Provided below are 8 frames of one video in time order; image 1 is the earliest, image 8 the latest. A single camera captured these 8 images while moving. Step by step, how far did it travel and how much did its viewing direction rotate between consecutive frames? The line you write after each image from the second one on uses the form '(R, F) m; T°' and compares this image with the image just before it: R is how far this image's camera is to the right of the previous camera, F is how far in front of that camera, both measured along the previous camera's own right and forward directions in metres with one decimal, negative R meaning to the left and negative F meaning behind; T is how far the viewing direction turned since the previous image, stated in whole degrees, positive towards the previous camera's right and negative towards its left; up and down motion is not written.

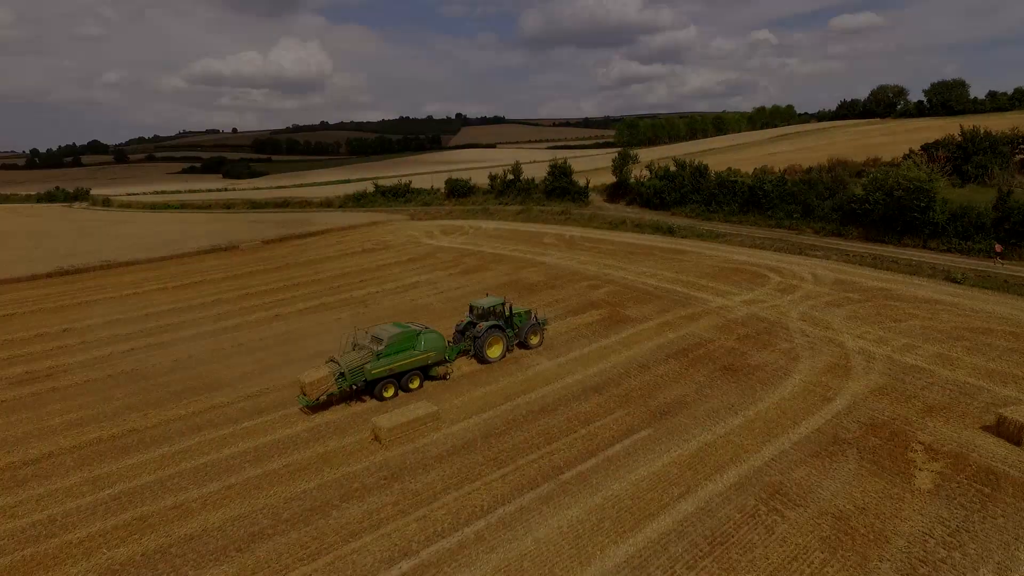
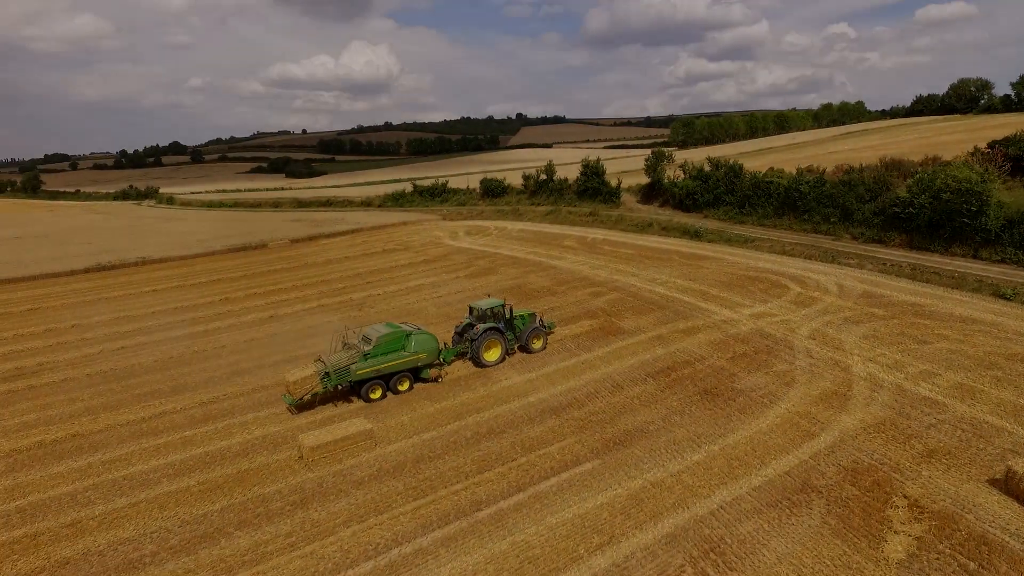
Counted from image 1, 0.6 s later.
(+2.2, +1.2) m; -6°
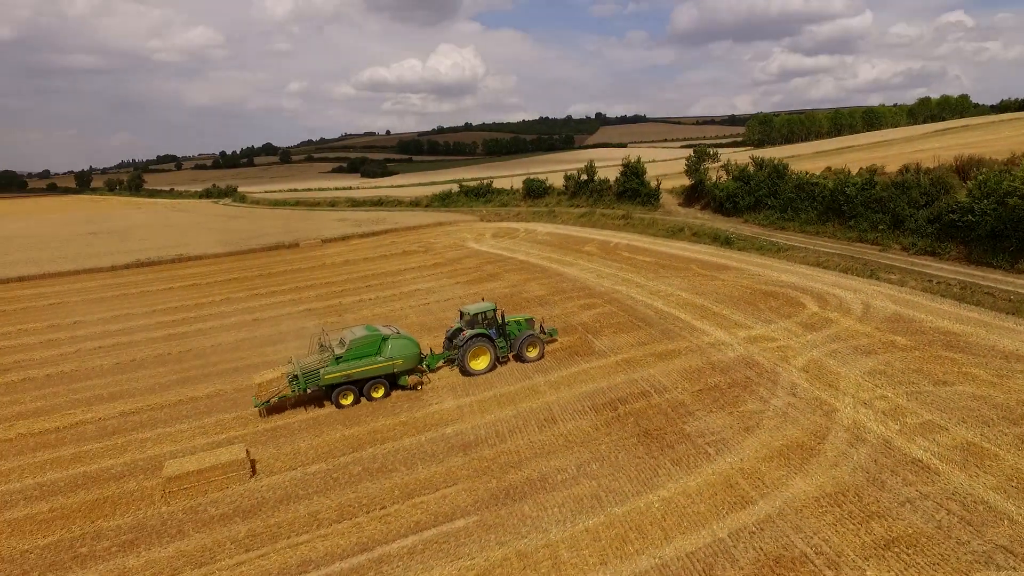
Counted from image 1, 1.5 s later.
(+3.0, +1.8) m; -7°
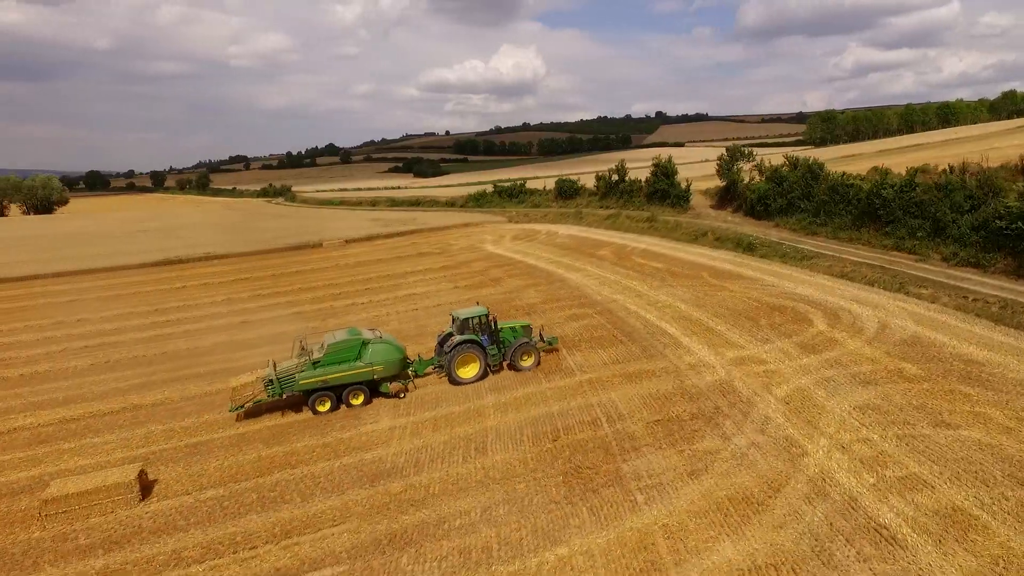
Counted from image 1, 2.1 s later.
(+2.2, +1.3) m; -5°
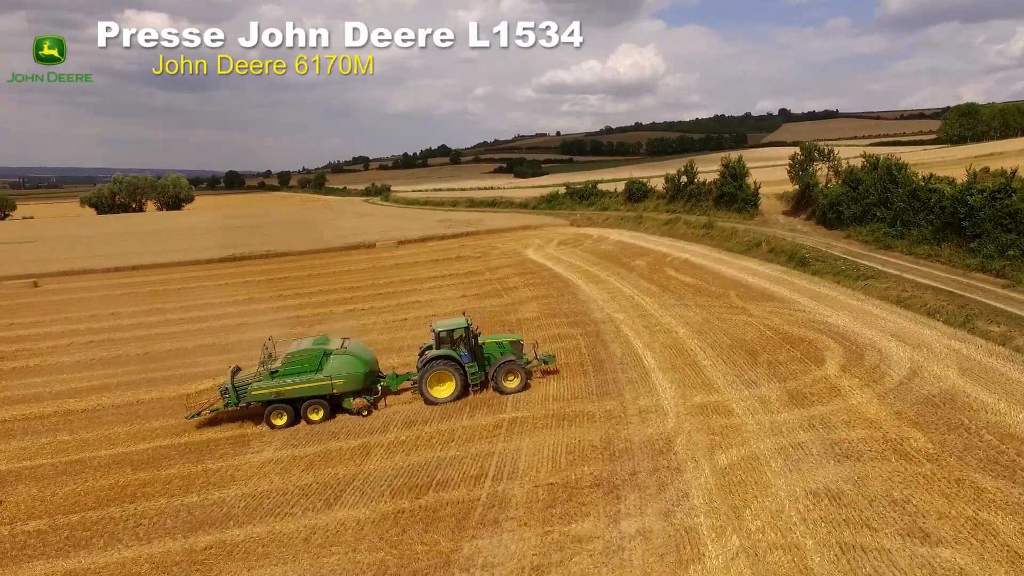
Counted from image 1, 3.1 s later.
(+3.5, +2.2) m; -10°
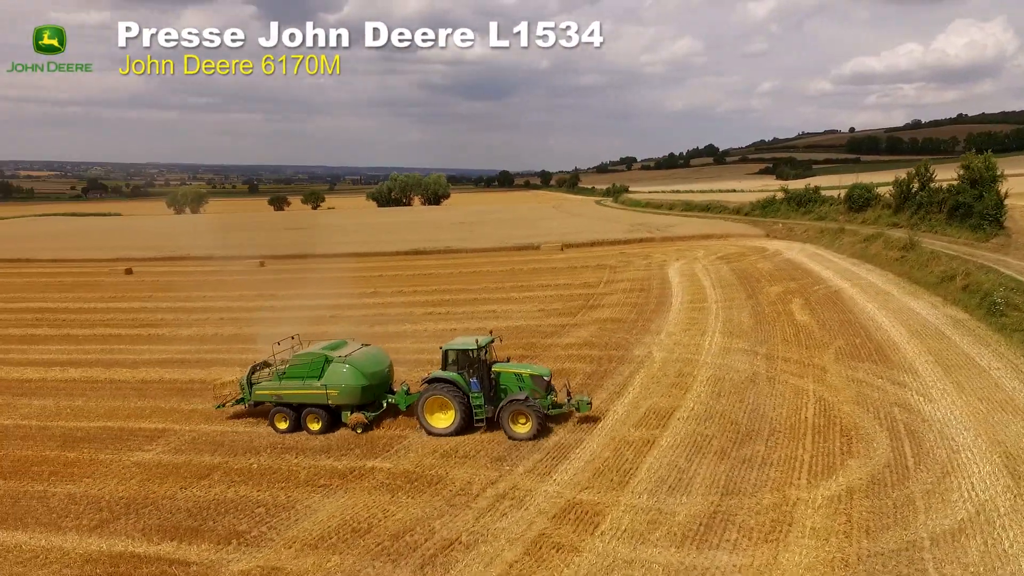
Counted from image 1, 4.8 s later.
(+5.6, +3.5) m; -24°
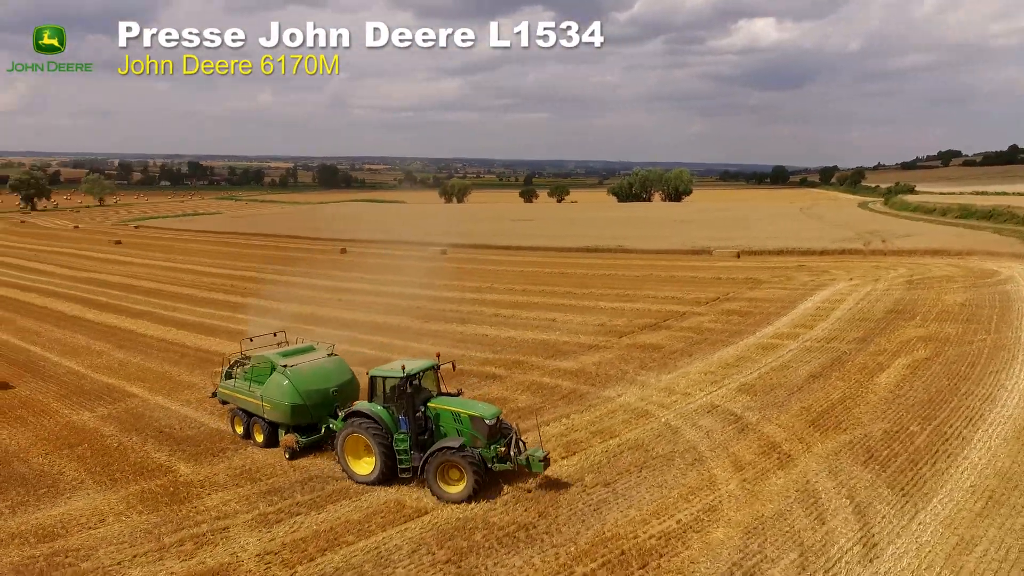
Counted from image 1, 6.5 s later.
(+5.9, +3.2) m; -24°
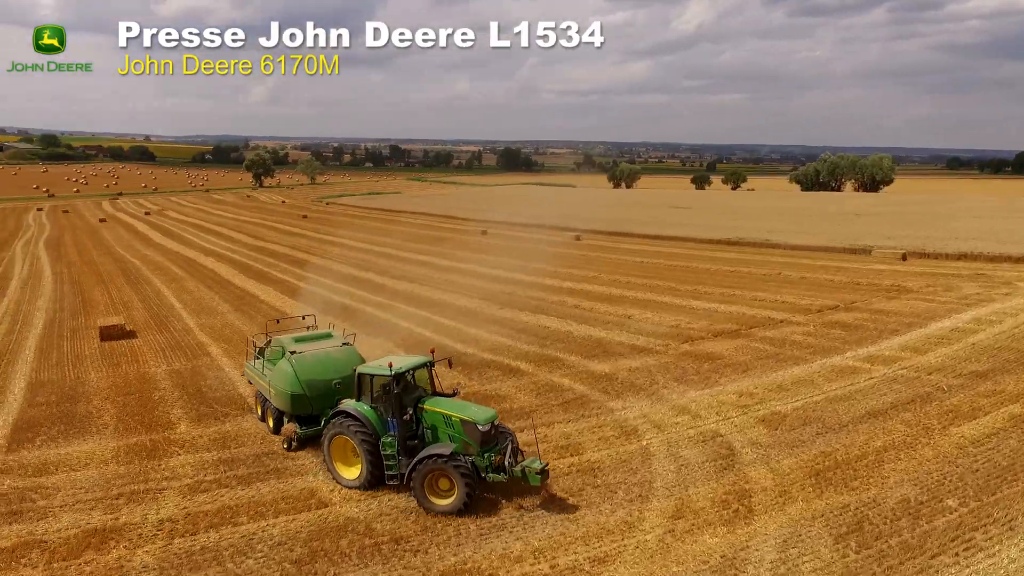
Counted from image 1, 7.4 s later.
(+2.9, +1.1) m; -16°
